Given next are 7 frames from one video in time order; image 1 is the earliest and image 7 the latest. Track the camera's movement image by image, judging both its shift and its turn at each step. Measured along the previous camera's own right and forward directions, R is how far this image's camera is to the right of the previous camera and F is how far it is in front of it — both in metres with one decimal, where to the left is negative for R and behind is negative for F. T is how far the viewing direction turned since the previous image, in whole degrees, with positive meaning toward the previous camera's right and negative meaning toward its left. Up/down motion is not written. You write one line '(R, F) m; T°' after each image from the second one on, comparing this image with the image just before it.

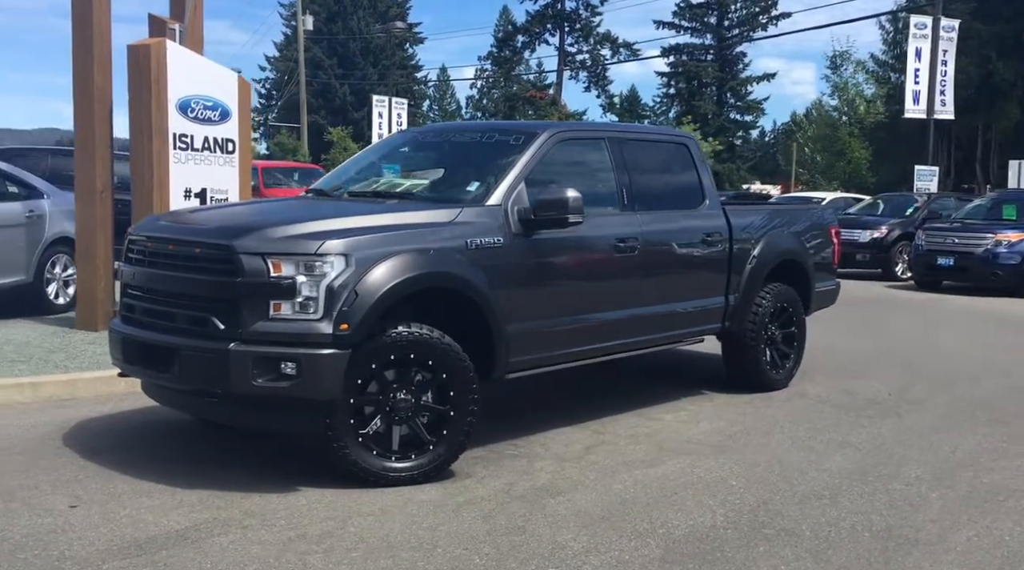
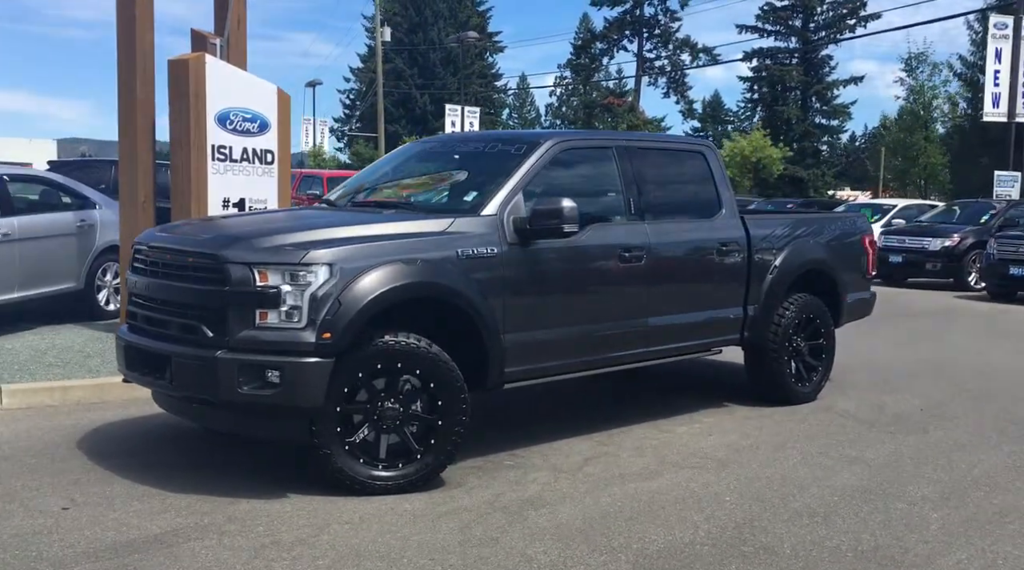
(+0.4, 0.0) m; -4°
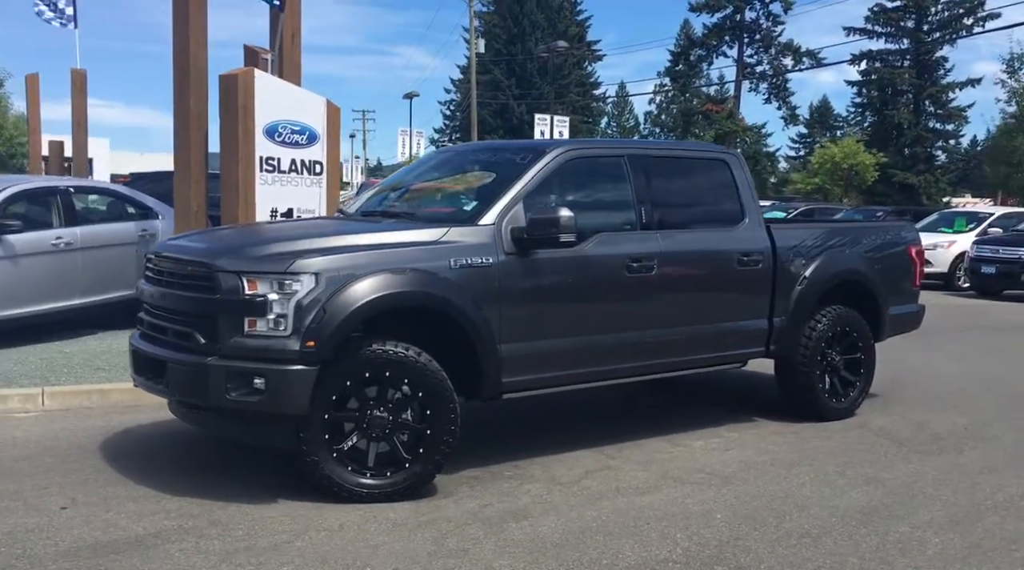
(+0.4, 0.0) m; -5°
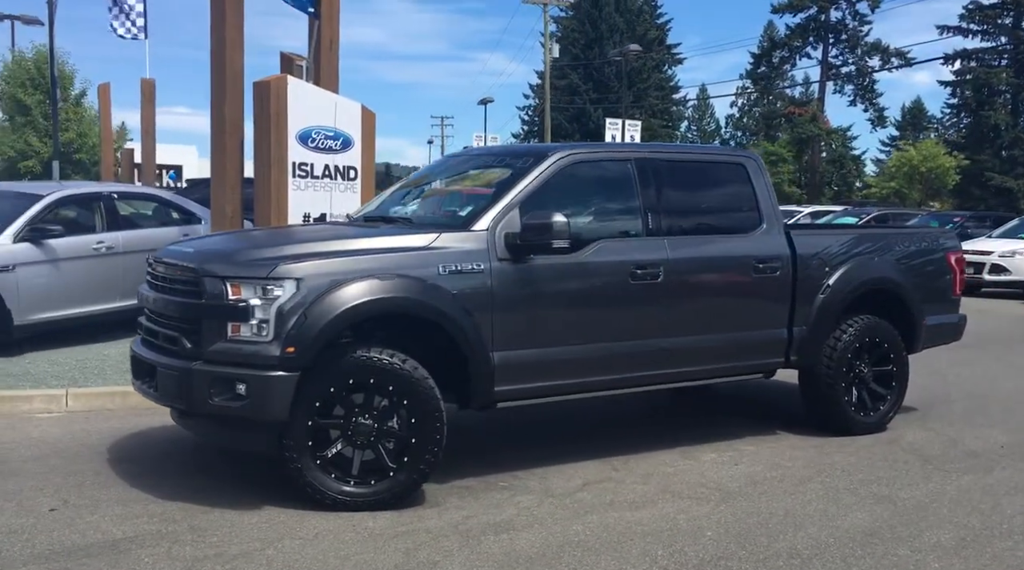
(+0.4, +0.1) m; -4°
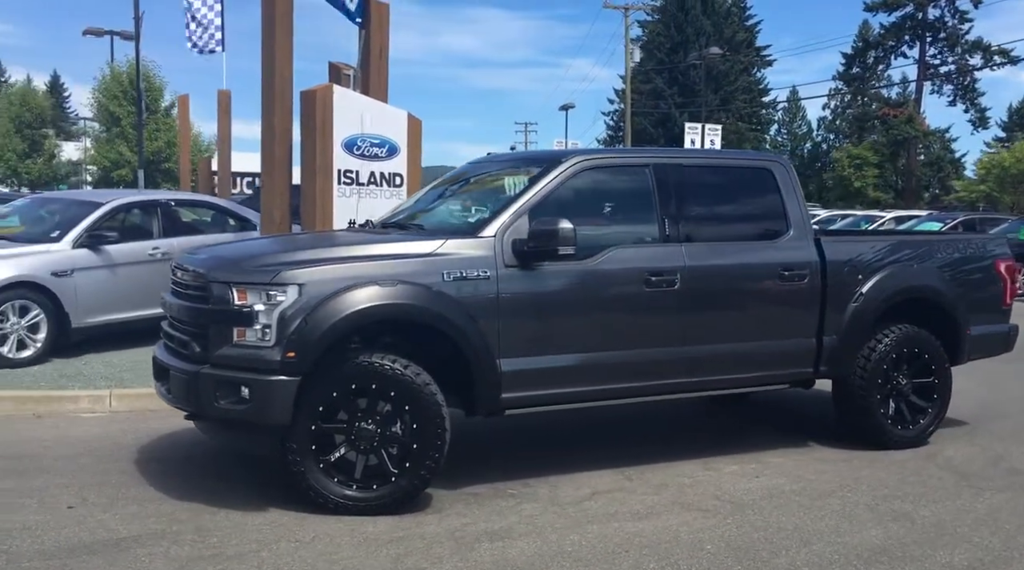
(+0.3, 0.0) m; -5°
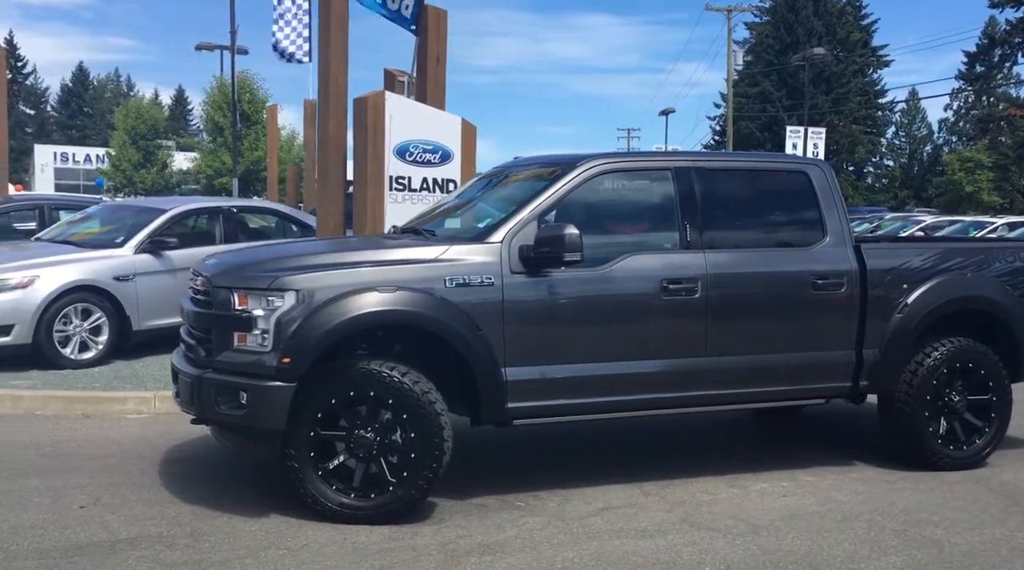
(+0.4, +0.1) m; -5°
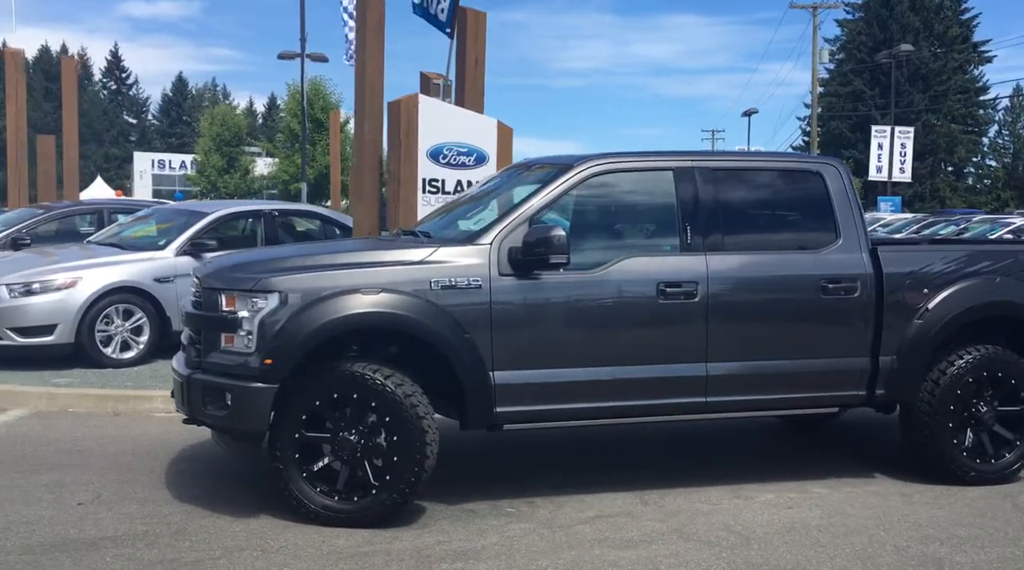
(+0.4, +0.1) m; -4°
